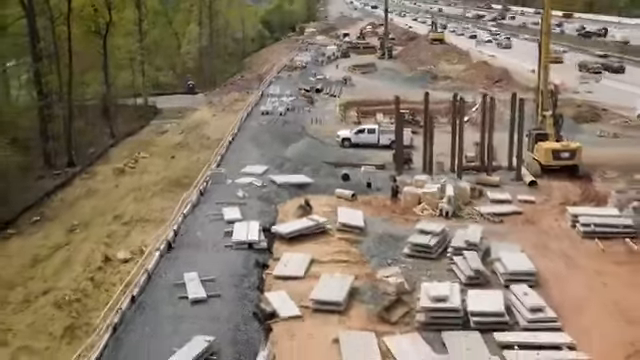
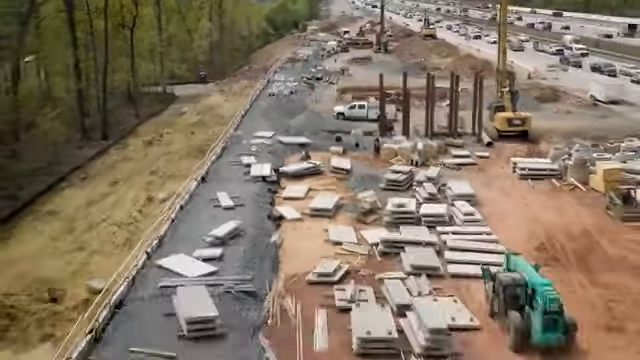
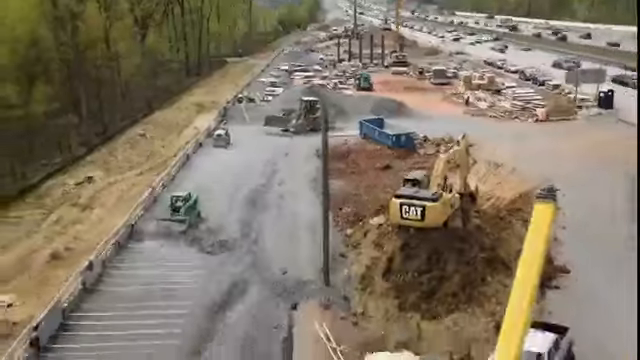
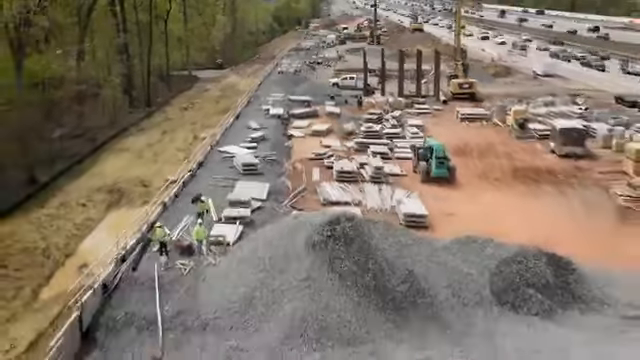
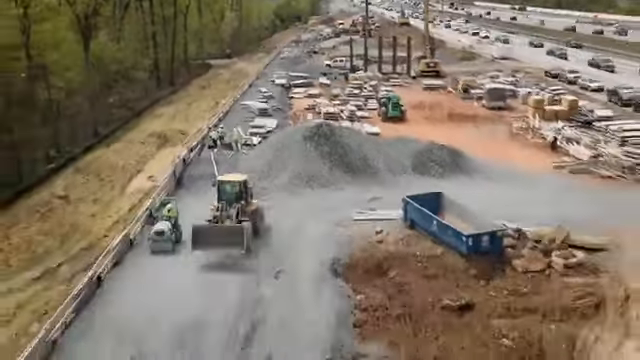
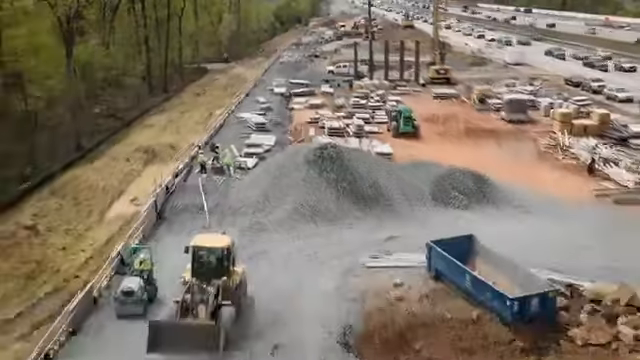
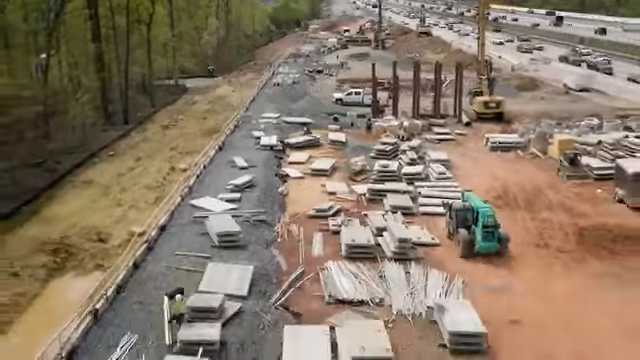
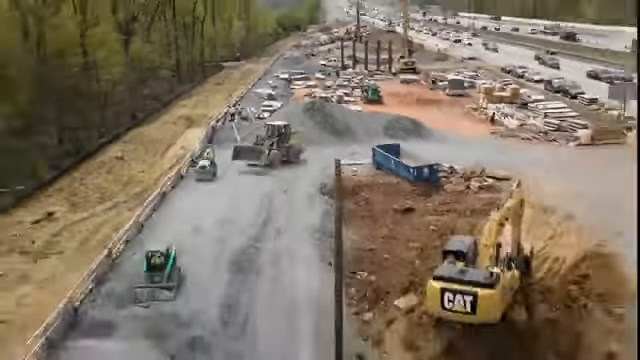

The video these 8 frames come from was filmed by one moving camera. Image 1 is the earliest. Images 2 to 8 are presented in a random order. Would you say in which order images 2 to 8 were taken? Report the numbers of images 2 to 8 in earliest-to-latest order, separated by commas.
2, 7, 4, 6, 5, 8, 3
